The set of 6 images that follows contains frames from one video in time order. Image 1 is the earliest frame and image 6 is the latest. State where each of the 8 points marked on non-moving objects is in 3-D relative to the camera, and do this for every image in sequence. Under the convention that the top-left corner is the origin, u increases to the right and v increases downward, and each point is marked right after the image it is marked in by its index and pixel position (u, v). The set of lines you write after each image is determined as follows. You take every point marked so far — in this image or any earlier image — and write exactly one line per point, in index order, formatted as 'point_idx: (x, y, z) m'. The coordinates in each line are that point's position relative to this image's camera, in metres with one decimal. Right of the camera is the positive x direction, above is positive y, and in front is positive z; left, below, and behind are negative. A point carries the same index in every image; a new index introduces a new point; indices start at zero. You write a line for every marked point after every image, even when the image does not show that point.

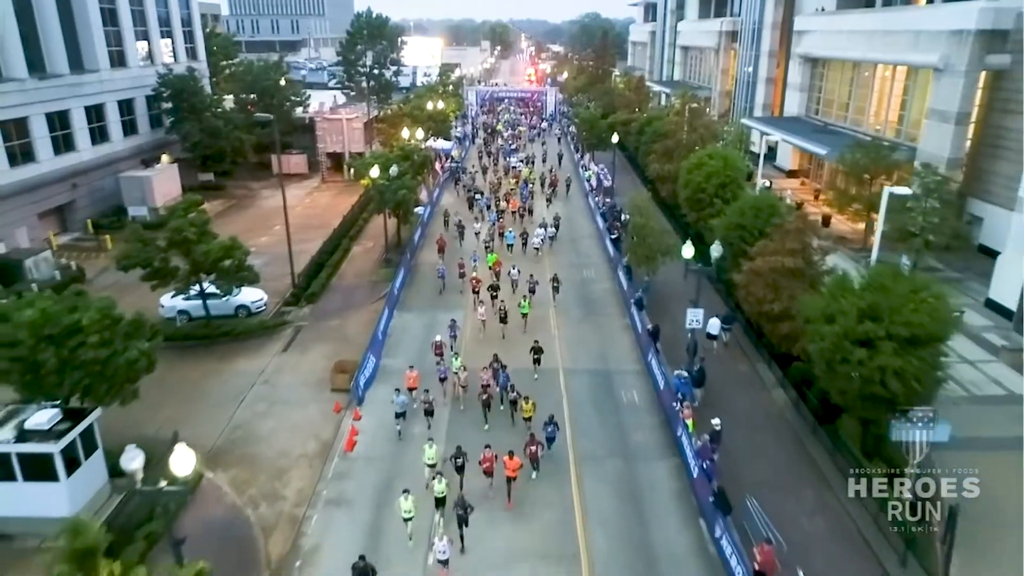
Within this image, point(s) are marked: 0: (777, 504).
0: (+6.3, -5.2, +16.8) m
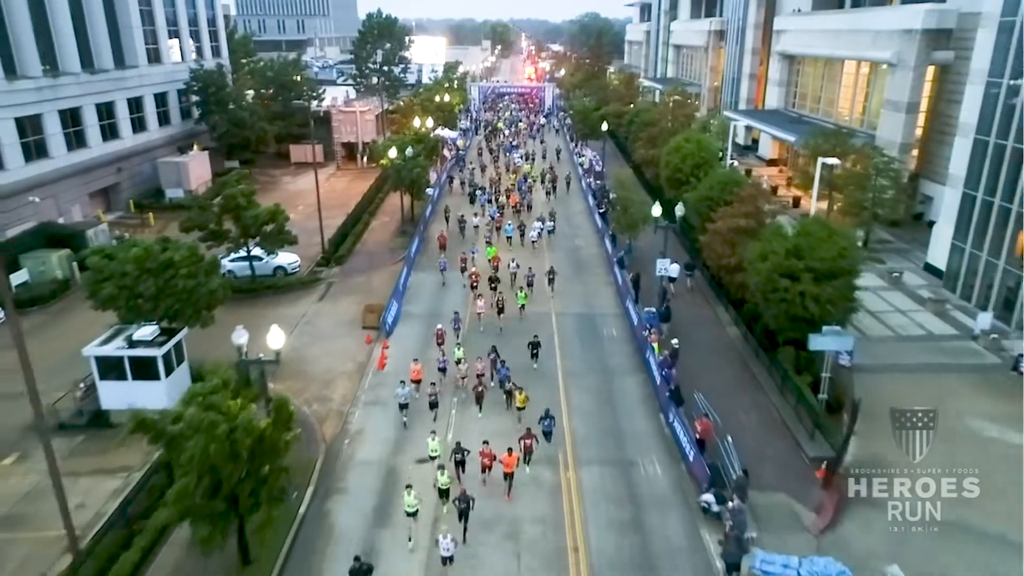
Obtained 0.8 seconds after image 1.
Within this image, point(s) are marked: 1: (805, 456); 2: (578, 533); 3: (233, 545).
0: (+6.3, -3.5, +21.3) m
1: (+7.9, -4.5, +19.1) m
2: (+1.5, -5.7, +16.4) m
3: (-6.3, -5.6, +16.1) m
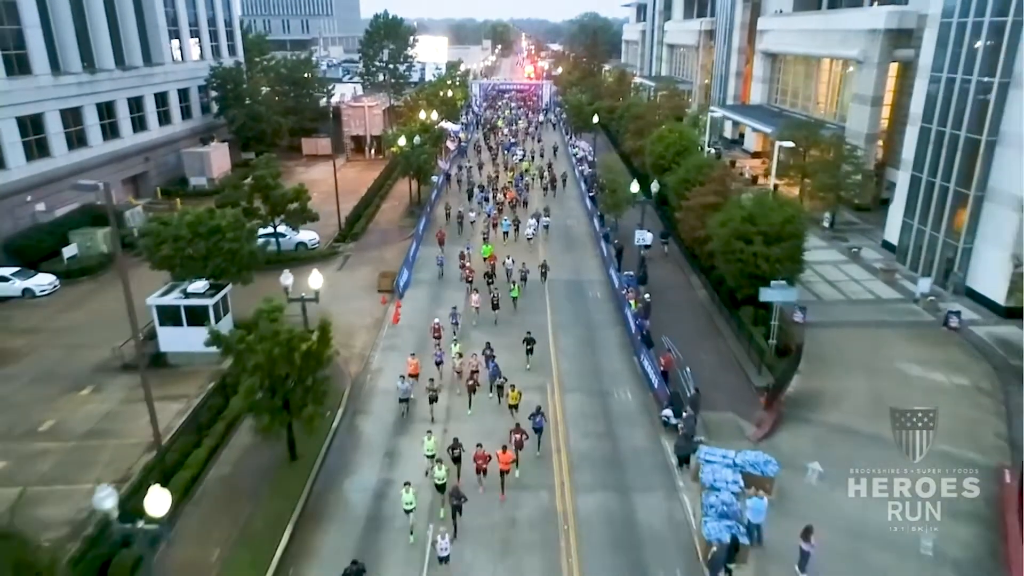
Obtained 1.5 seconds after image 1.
0: (+6.2, -2.1, +25.0) m
1: (+7.8, -3.2, +22.8) m
2: (+1.4, -4.4, +20.1) m
3: (-6.4, -4.2, +19.8) m
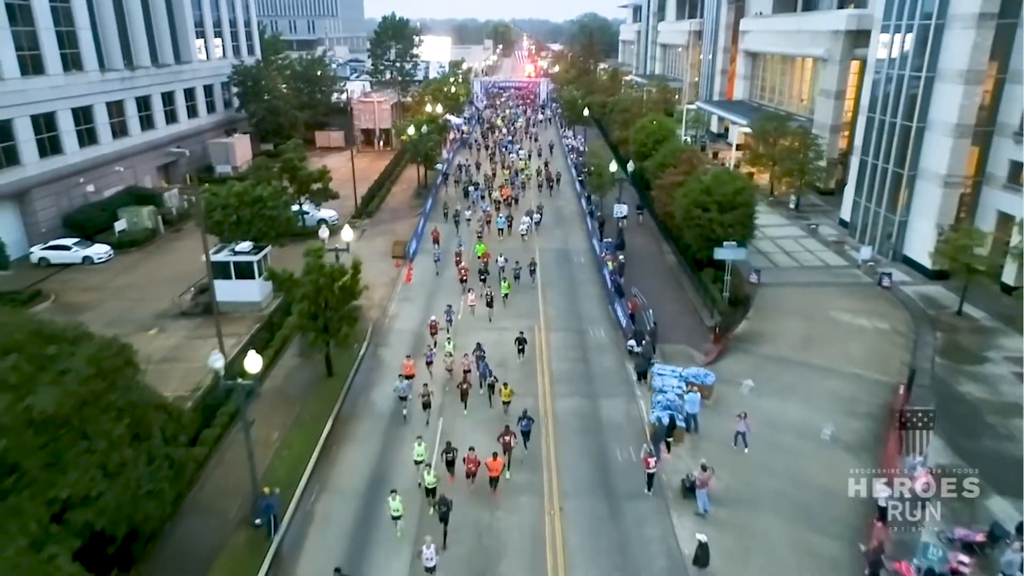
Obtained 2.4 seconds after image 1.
0: (+6.0, -0.5, +29.7) m
1: (+7.6, -1.5, +27.6) m
2: (+1.2, -2.7, +24.9) m
3: (-6.6, -2.6, +24.6) m
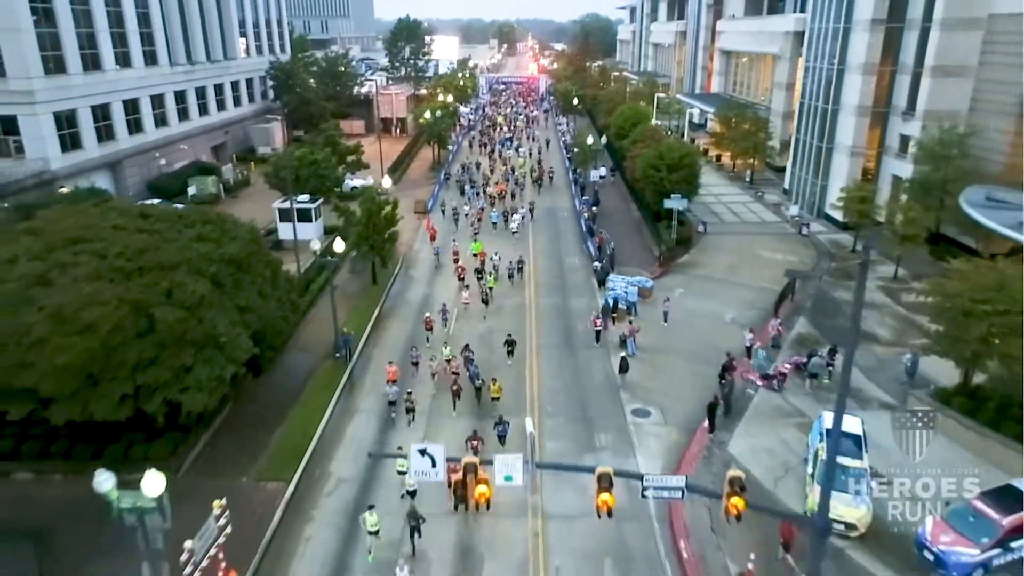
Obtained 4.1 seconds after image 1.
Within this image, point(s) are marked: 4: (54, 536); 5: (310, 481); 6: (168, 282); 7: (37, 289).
0: (+5.8, +2.7, +38.5) m
1: (+7.4, +1.6, +36.4) m
2: (+0.9, +0.4, +33.7) m
3: (-6.9, +0.6, +33.4) m
4: (-11.0, -6.0, +17.0) m
5: (-5.6, -5.3, +19.5) m
6: (-9.0, +0.1, +18.3) m
7: (-11.6, 0.0, +17.1) m
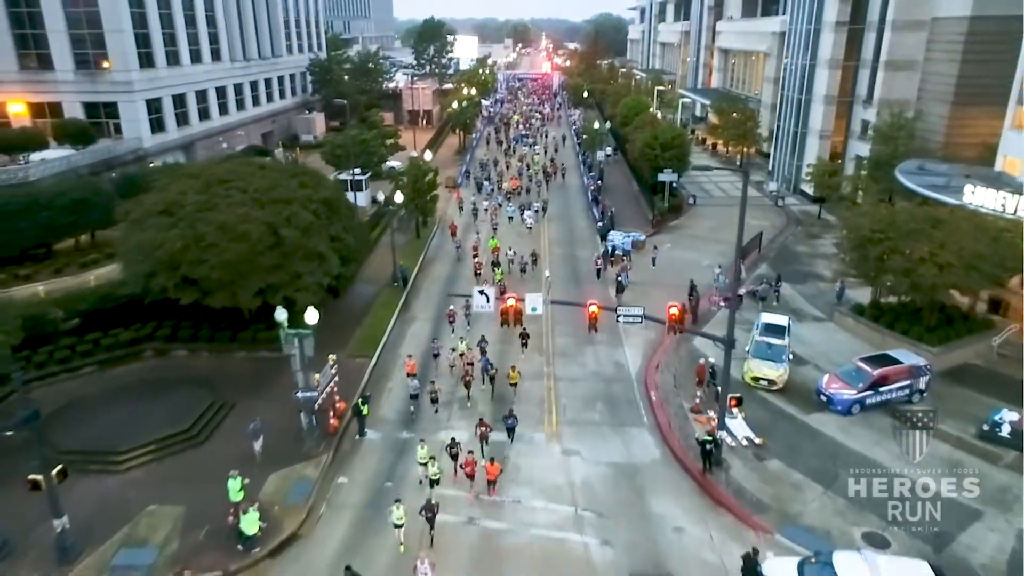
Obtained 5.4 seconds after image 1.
0: (+6.9, +5.2, +45.7) m
1: (+8.5, +4.2, +43.5) m
2: (+2.0, +3.0, +40.9) m
3: (-5.8, +3.2, +40.8) m
4: (-10.3, -3.4, +24.4) m
5: (-4.8, -2.7, +26.8) m
6: (-8.2, +2.8, +25.7) m
7: (-10.8, +2.6, +24.5) m
